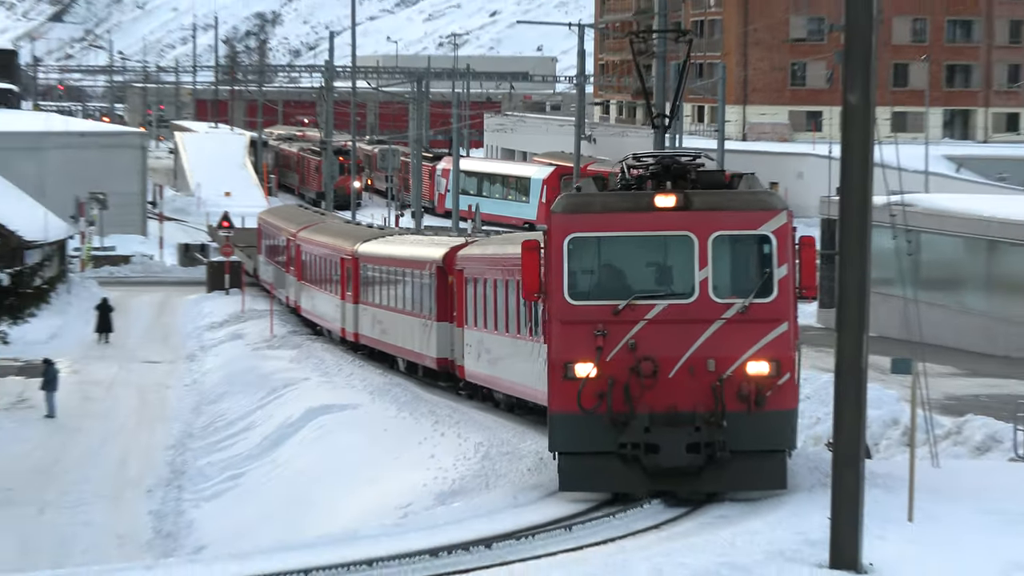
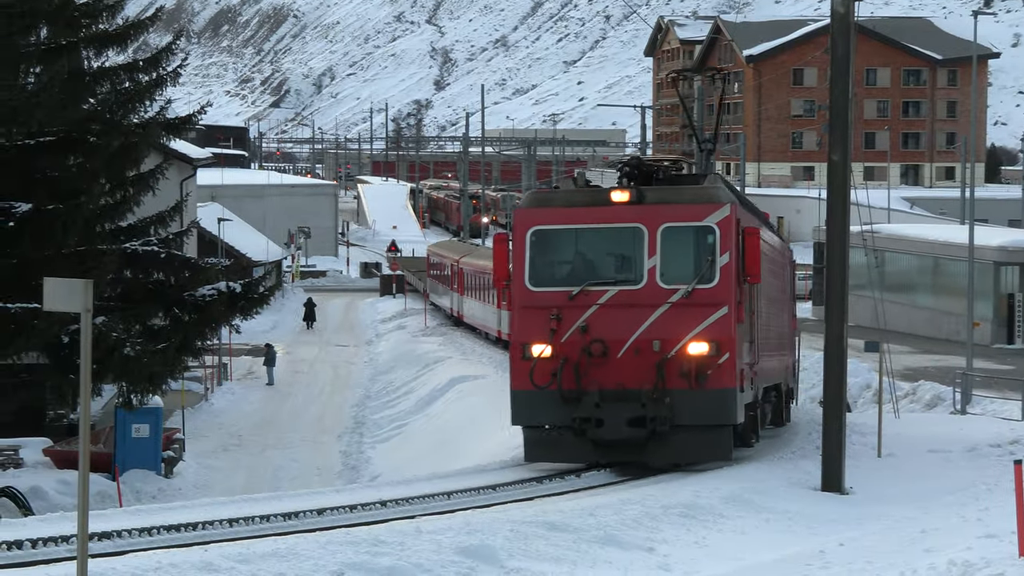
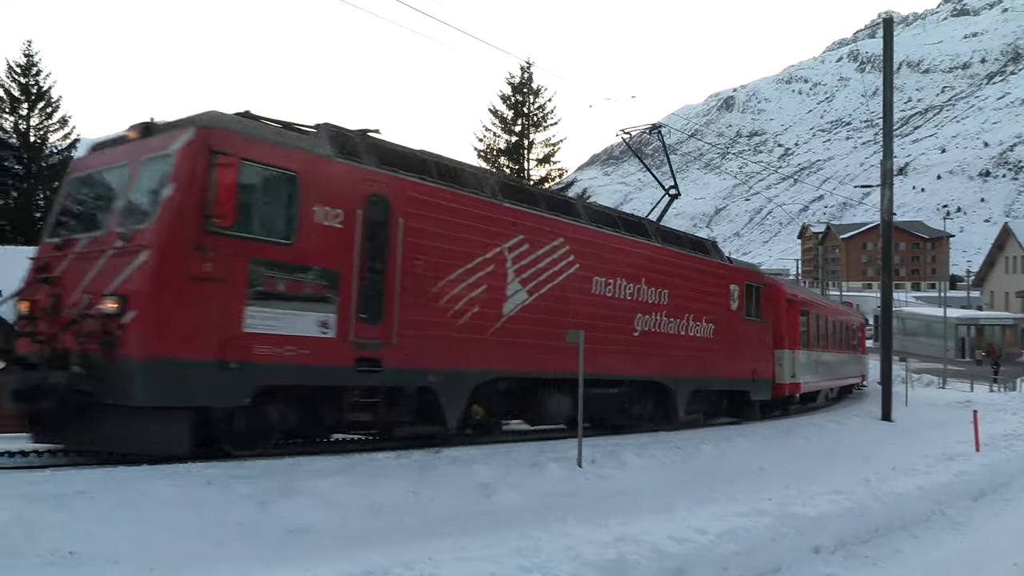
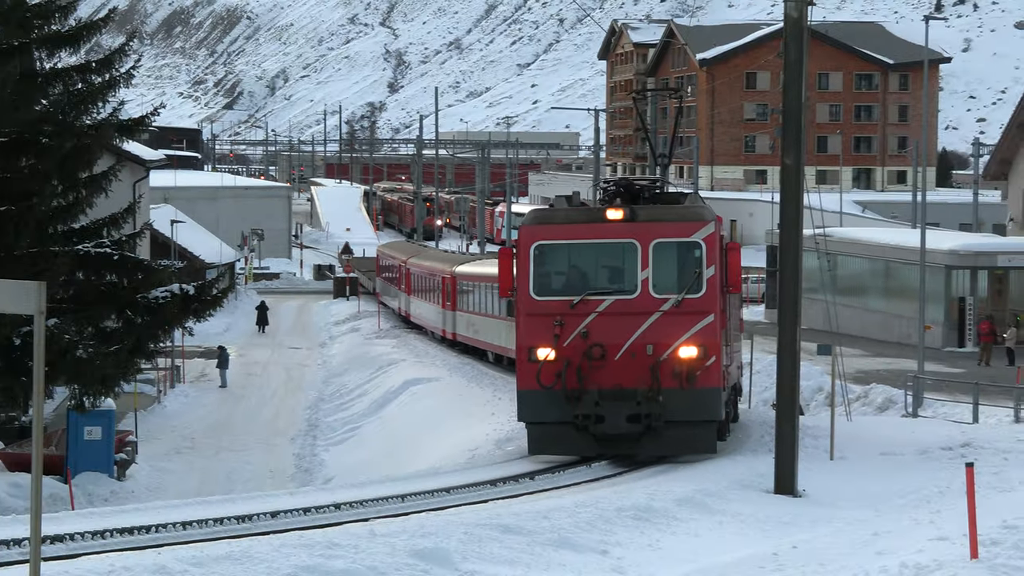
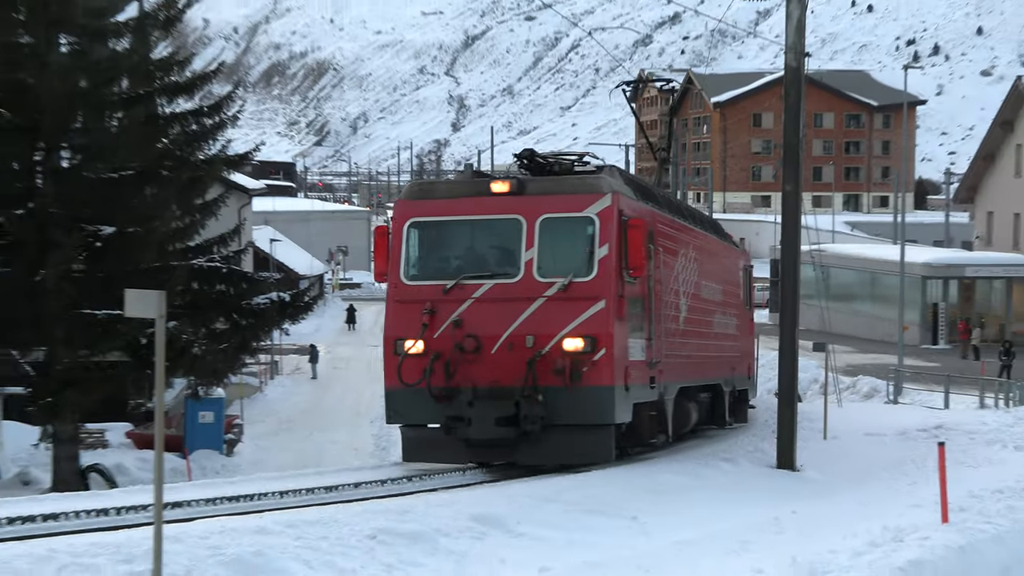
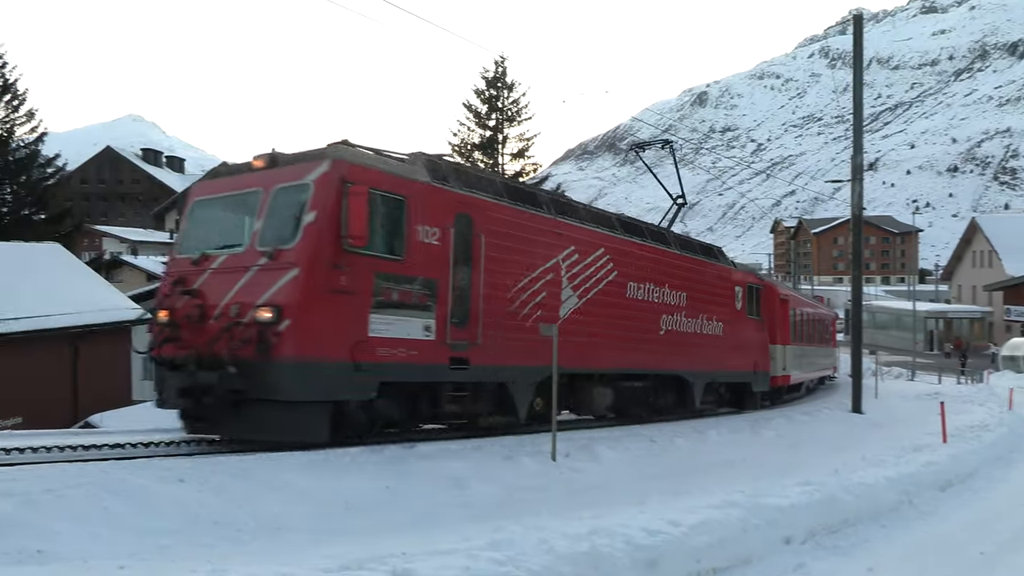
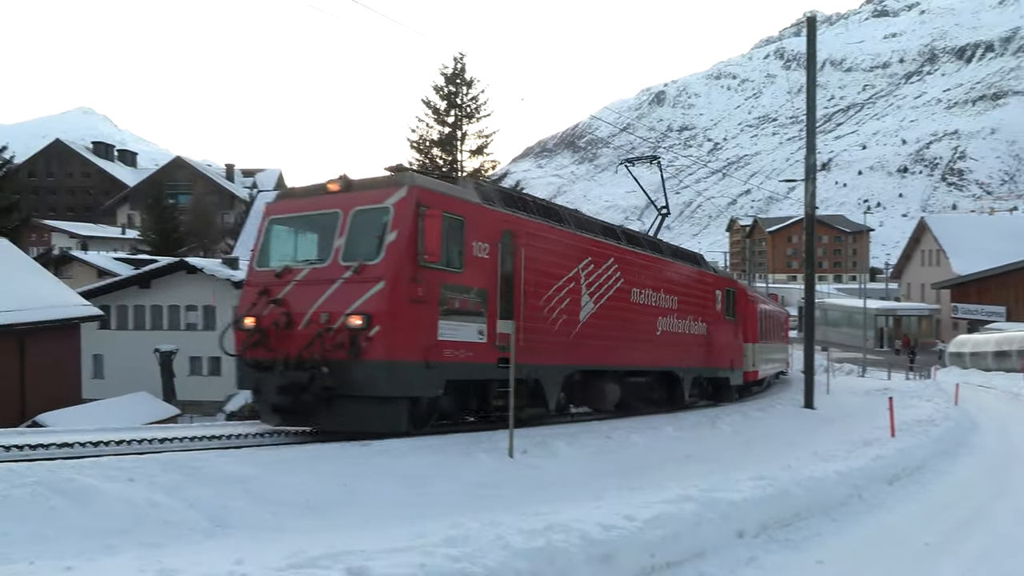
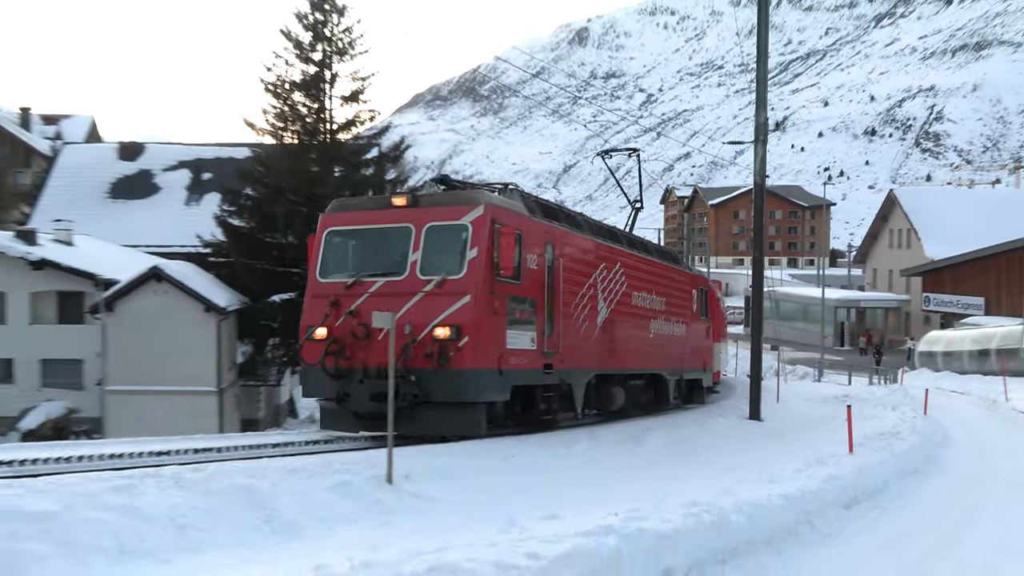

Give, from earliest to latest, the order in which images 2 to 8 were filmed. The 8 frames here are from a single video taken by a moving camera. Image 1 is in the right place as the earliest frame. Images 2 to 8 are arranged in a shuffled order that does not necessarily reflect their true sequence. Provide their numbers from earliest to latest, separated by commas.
4, 2, 5, 8, 7, 6, 3
